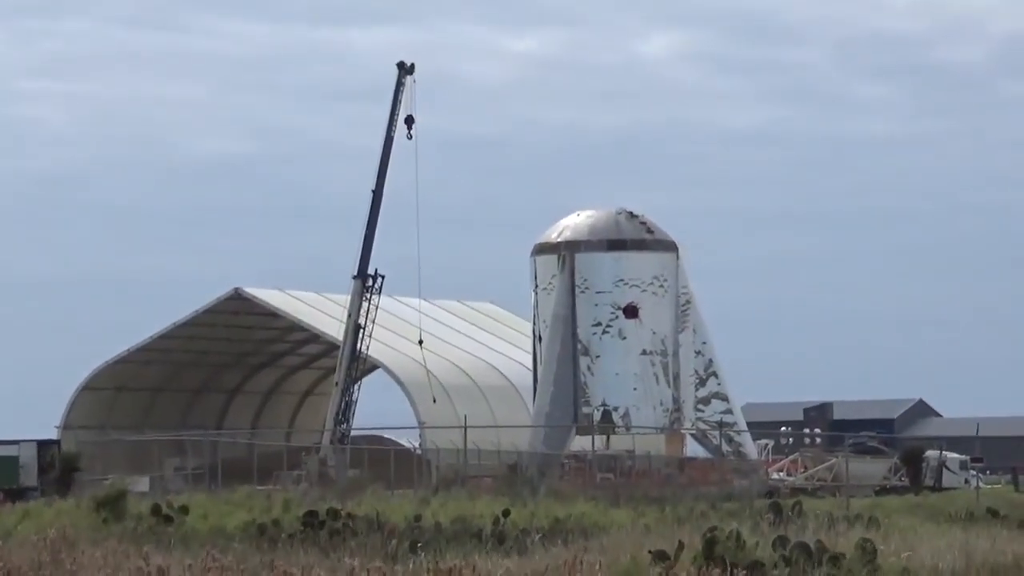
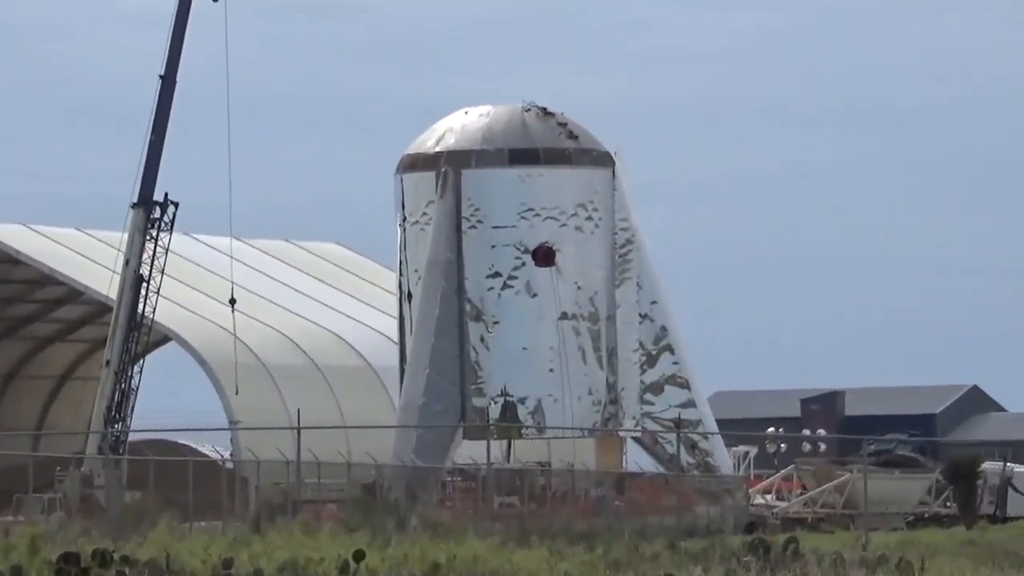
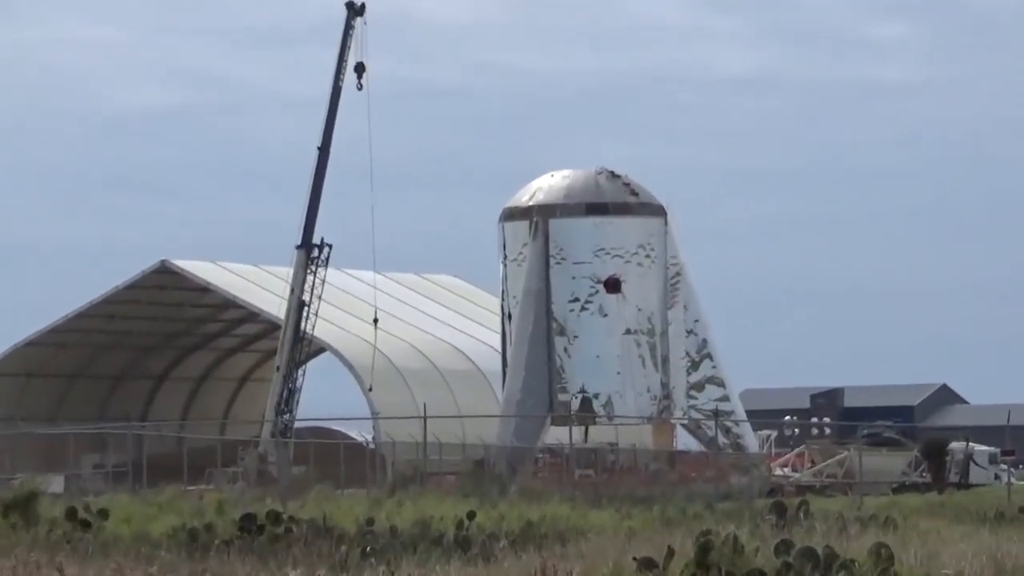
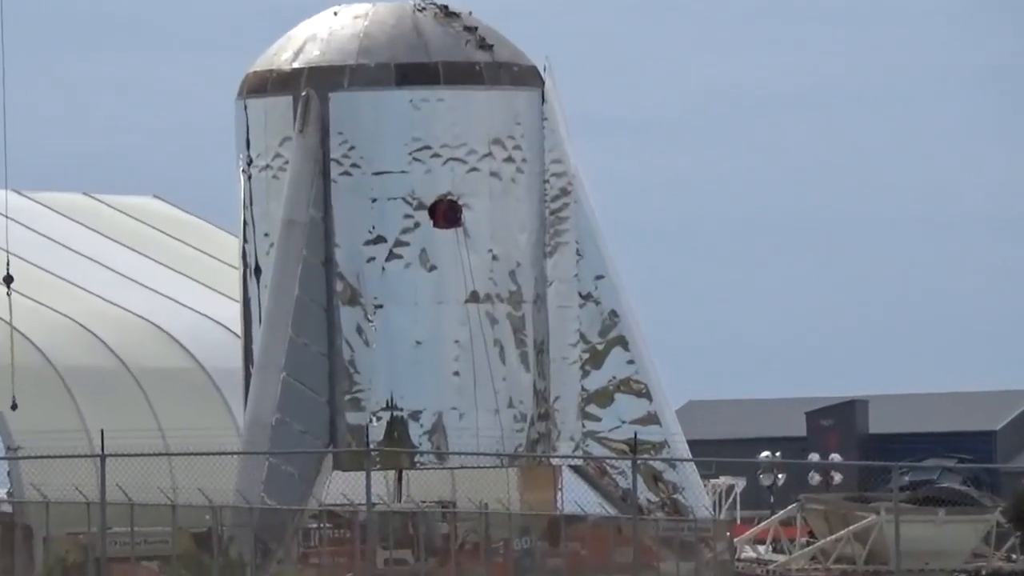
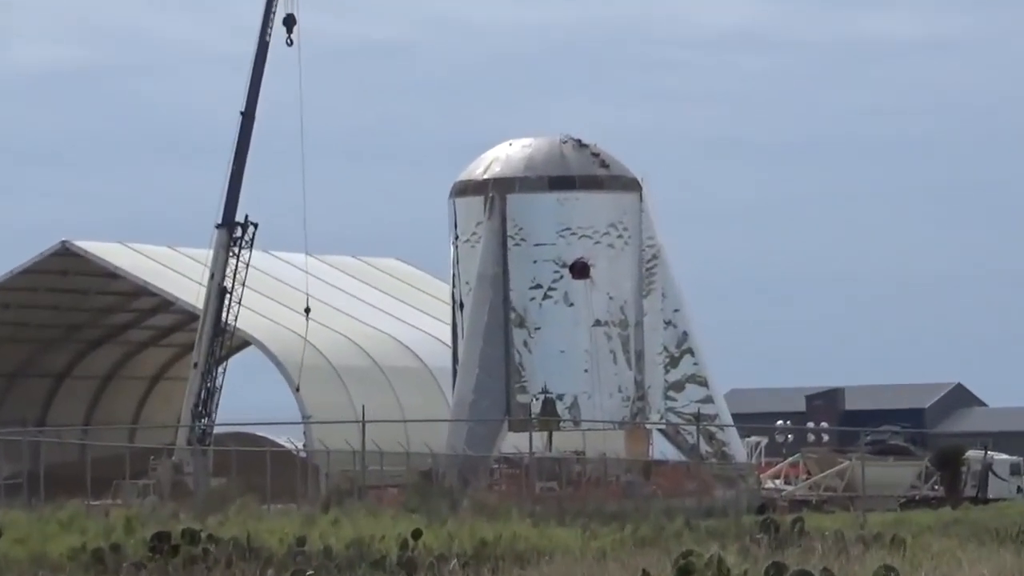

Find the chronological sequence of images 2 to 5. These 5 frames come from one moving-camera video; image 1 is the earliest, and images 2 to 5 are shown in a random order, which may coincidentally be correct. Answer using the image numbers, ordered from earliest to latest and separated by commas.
3, 5, 2, 4
